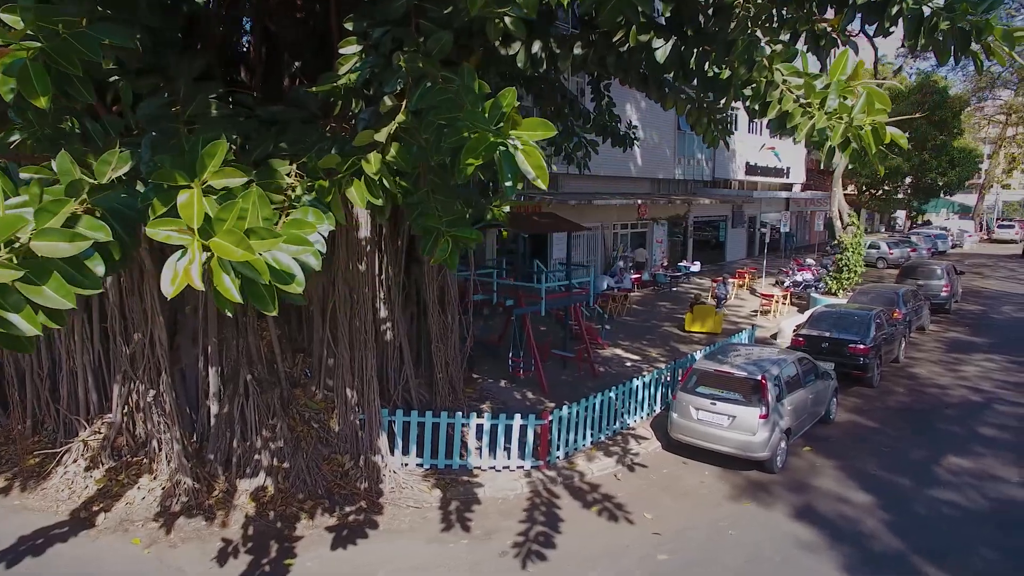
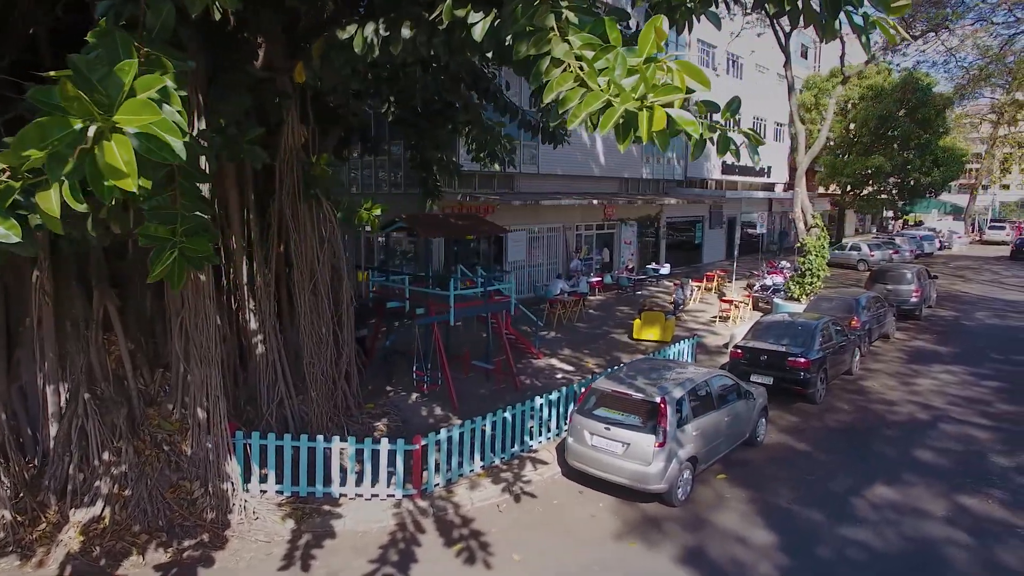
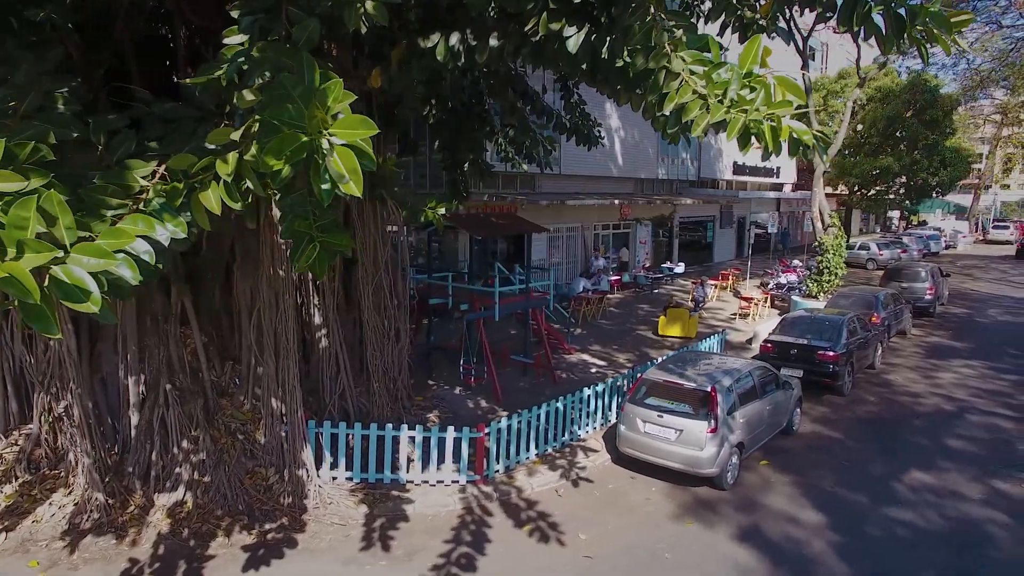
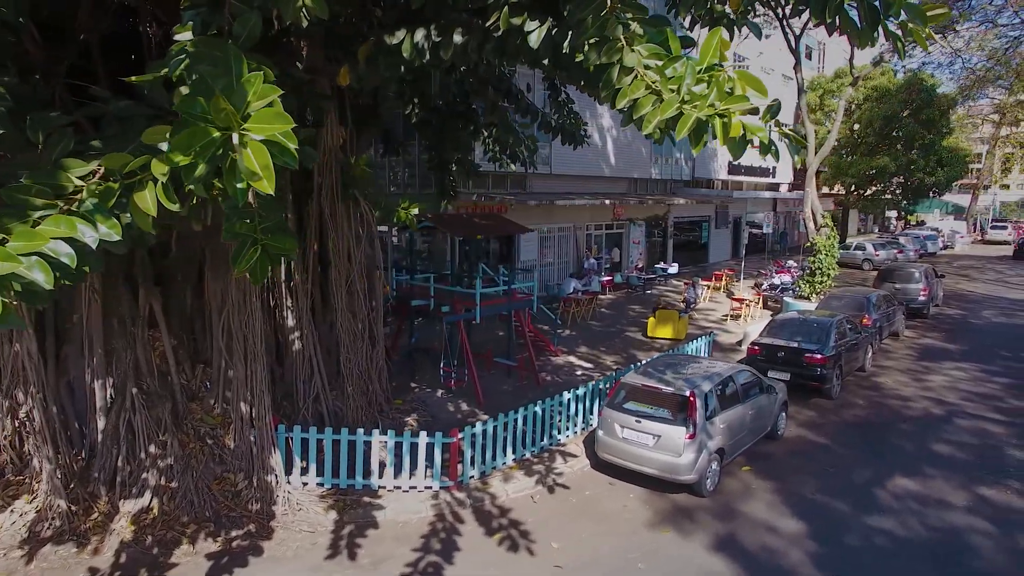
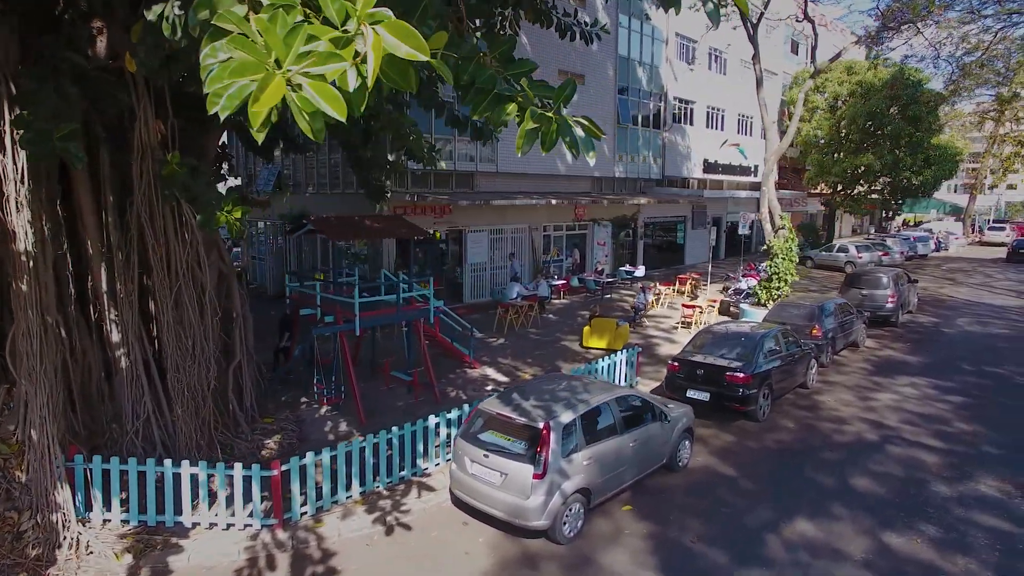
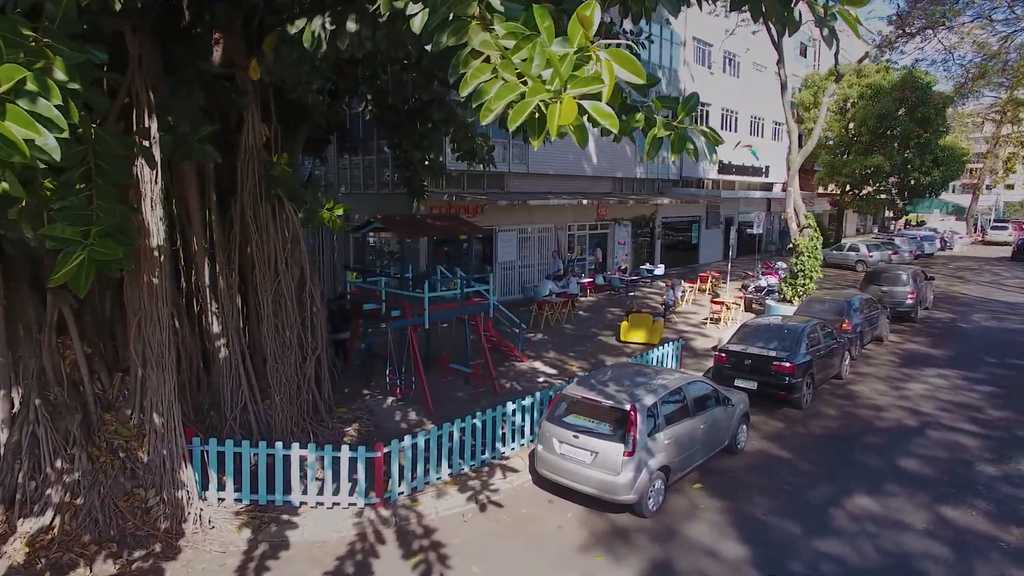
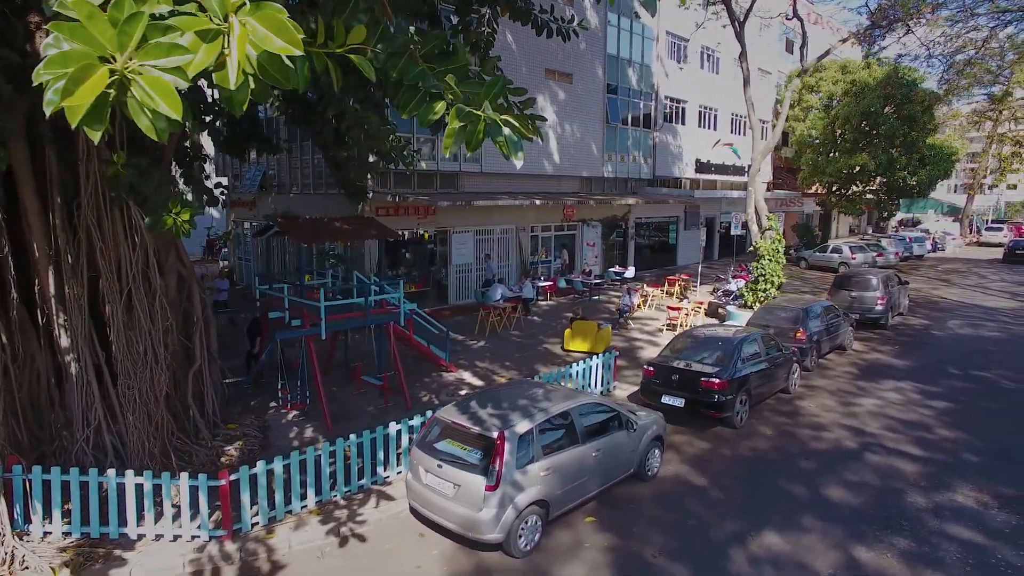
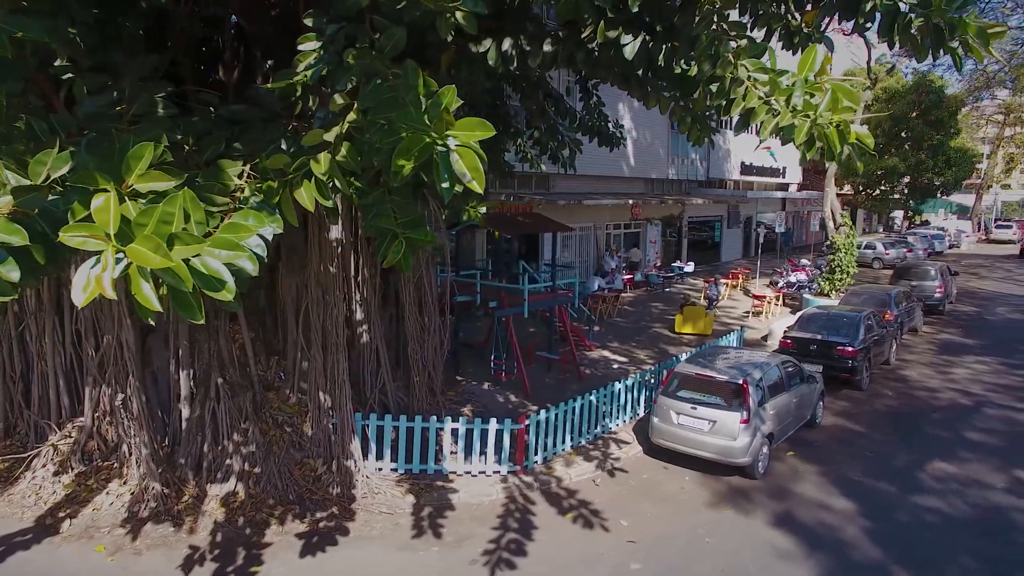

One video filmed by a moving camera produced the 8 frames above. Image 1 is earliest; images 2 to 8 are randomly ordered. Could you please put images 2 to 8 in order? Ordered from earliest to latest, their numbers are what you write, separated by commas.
8, 3, 4, 2, 6, 5, 7
